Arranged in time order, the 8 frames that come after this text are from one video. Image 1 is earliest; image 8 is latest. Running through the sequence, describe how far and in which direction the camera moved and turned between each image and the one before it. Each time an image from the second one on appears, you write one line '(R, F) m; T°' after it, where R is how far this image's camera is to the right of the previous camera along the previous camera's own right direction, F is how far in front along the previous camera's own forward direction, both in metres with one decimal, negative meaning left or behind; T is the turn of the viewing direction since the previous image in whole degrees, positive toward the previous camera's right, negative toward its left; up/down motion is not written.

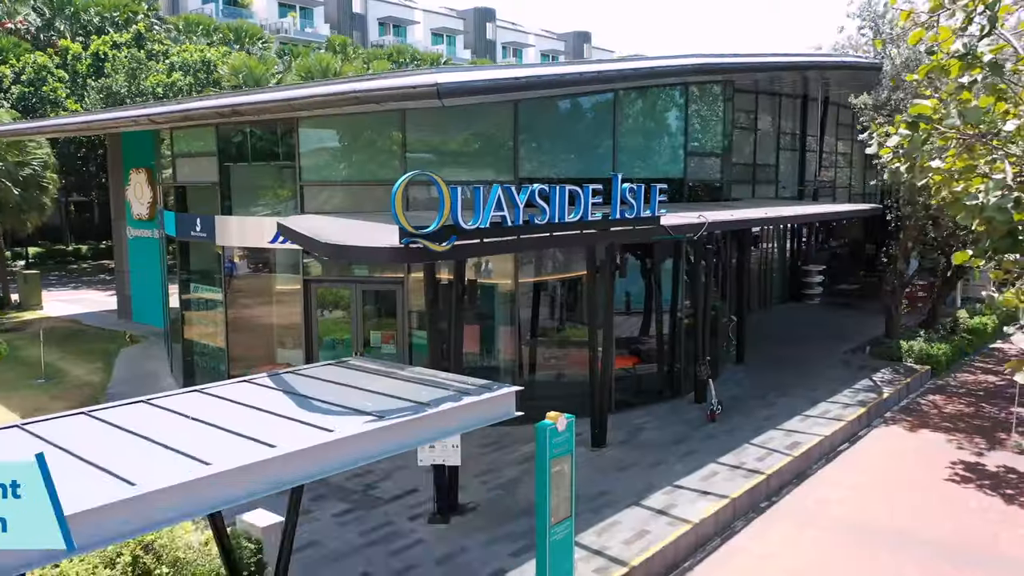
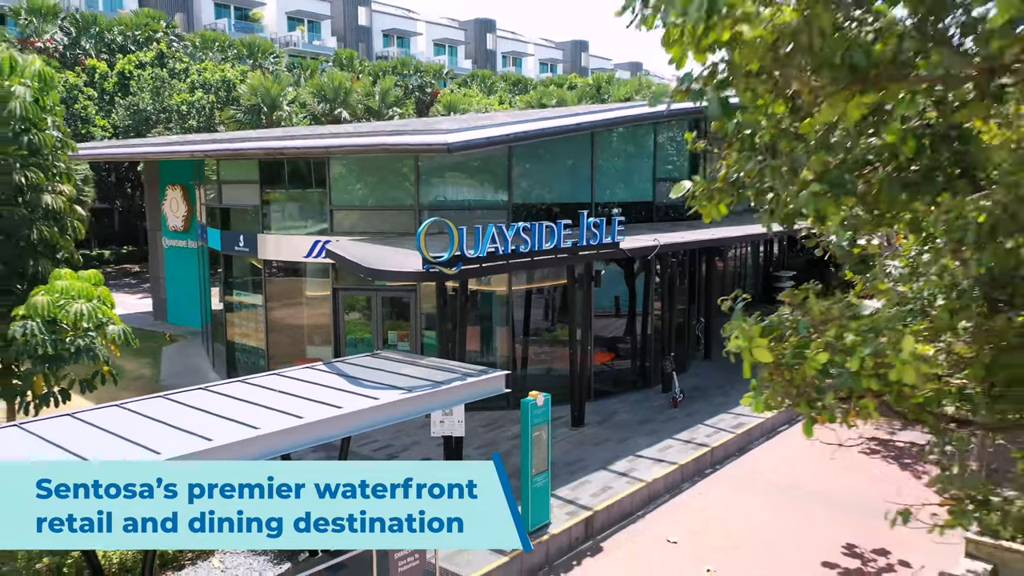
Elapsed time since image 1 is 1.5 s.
(+0.1, -1.2) m; 0°
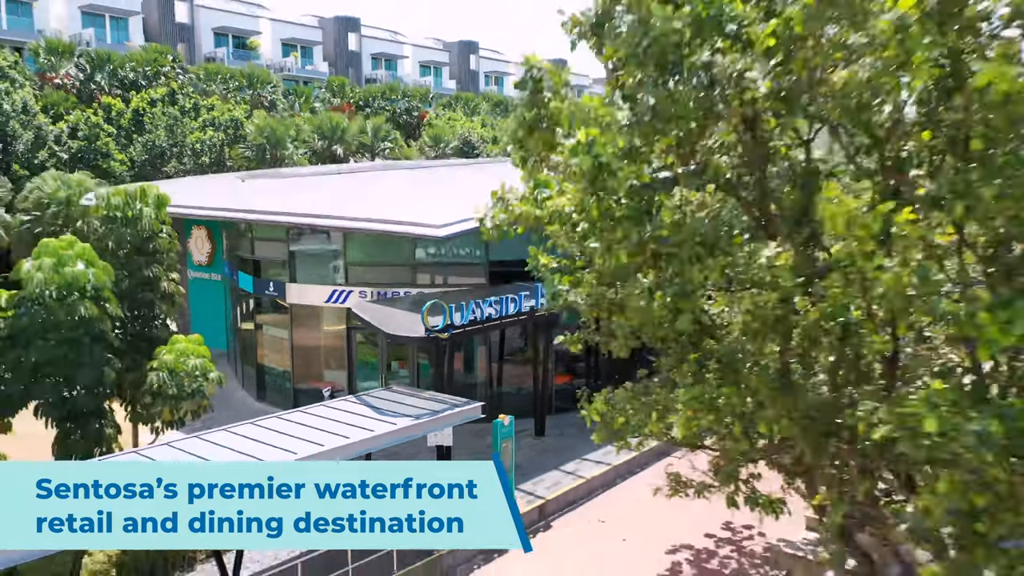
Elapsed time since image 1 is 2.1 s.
(+0.1, -2.0) m; +1°
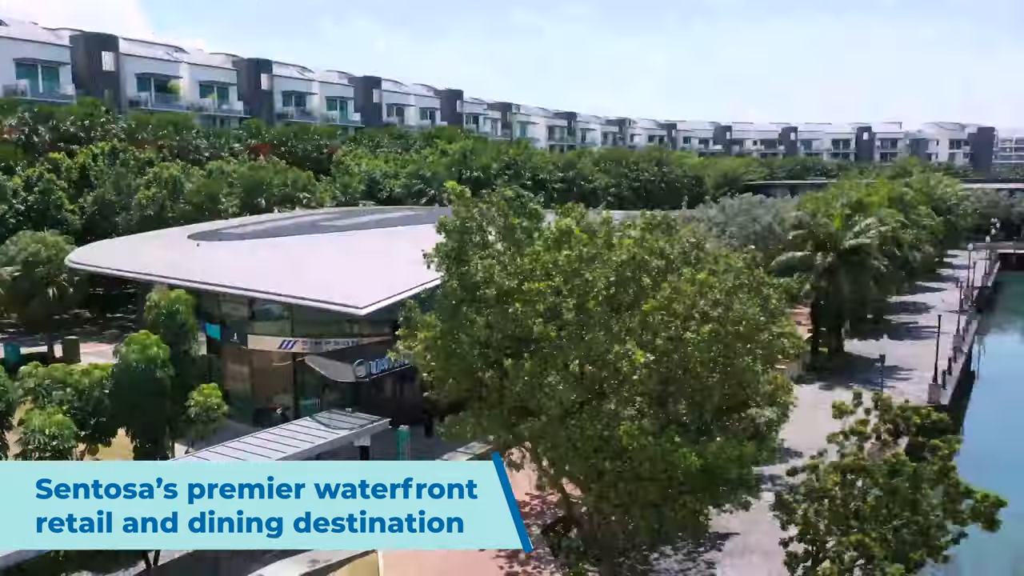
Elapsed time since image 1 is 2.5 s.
(+0.1, -4.4) m; +7°
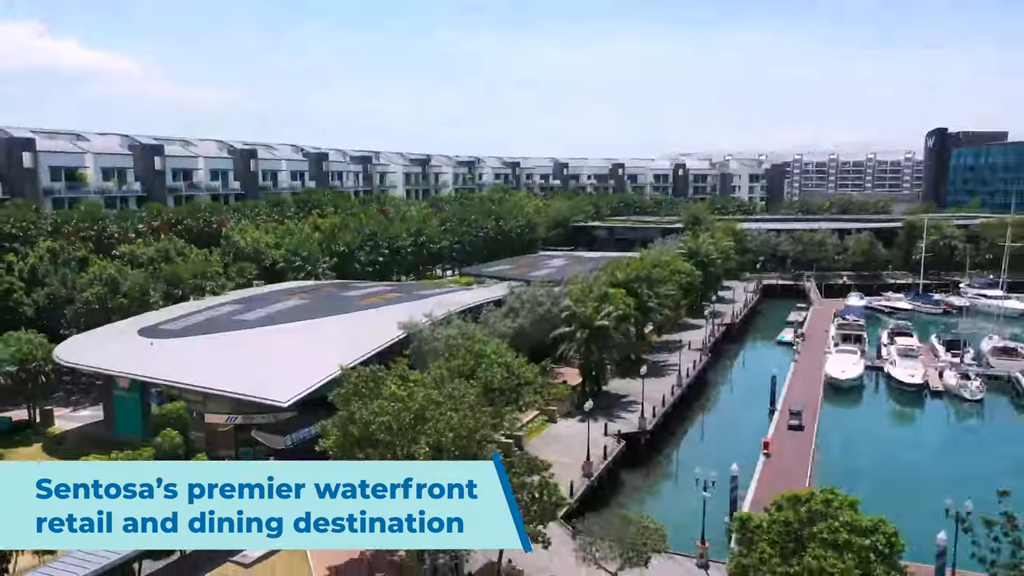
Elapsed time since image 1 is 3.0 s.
(+0.2, -9.0) m; +10°
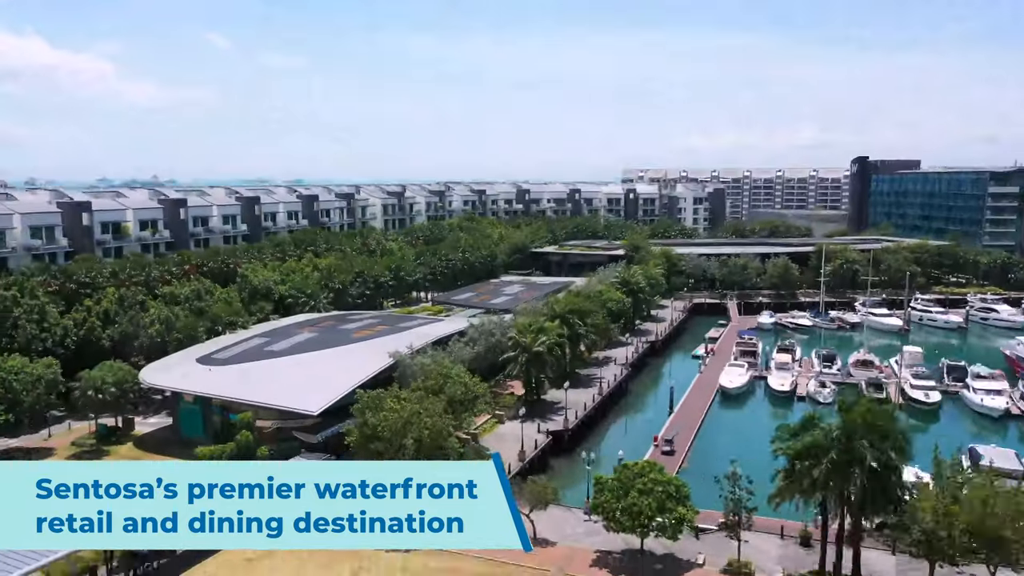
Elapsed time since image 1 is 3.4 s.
(+0.7, -10.0) m; +2°
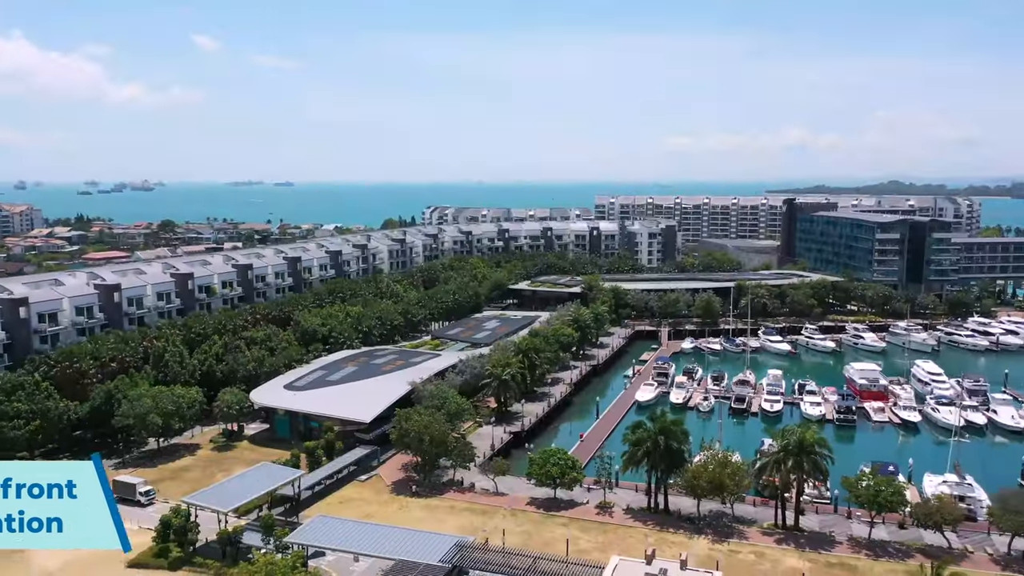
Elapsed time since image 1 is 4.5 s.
(+1.0, -19.8) m; +1°
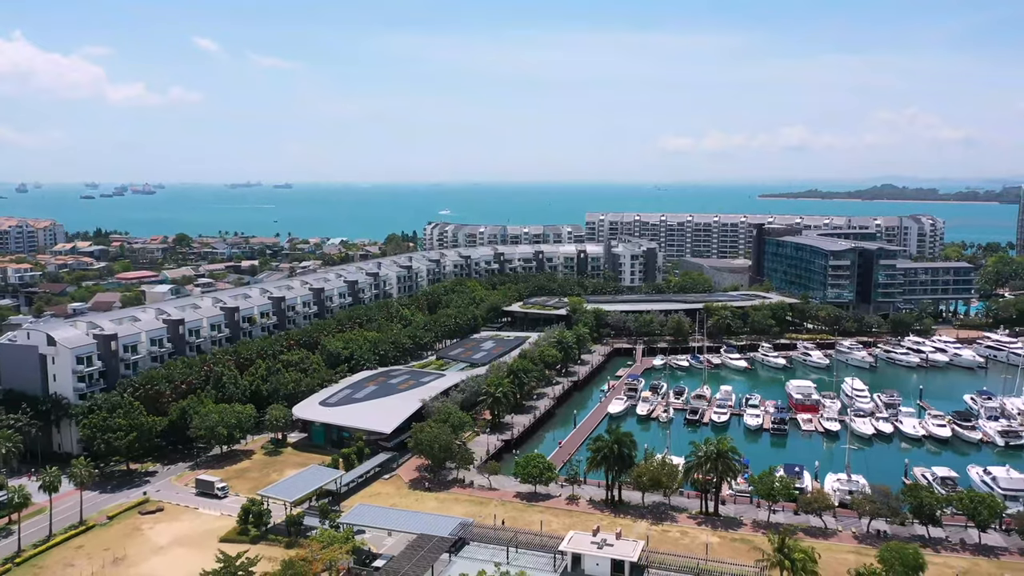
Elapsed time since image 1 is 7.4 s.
(+0.6, -13.1) m; 0°
